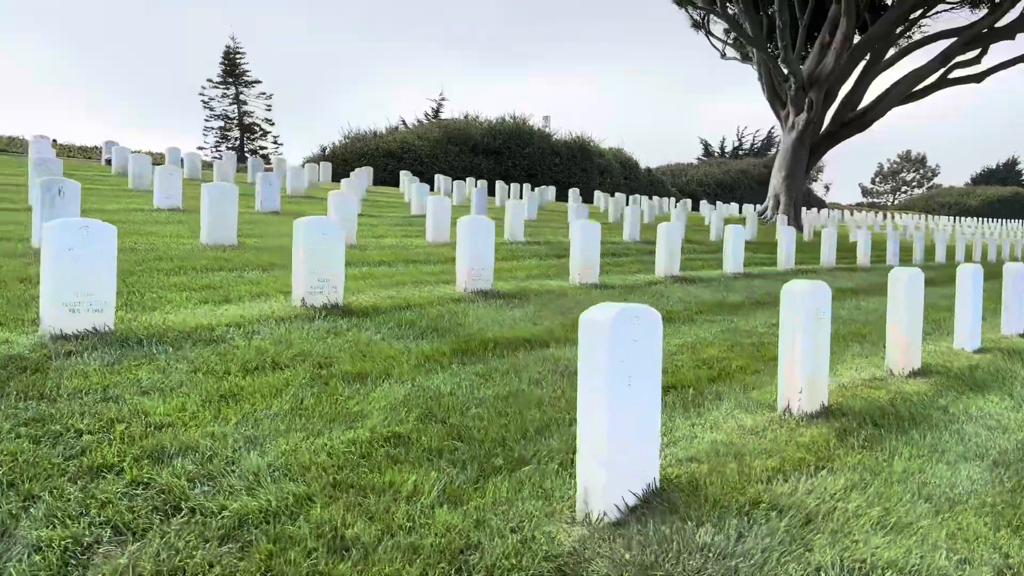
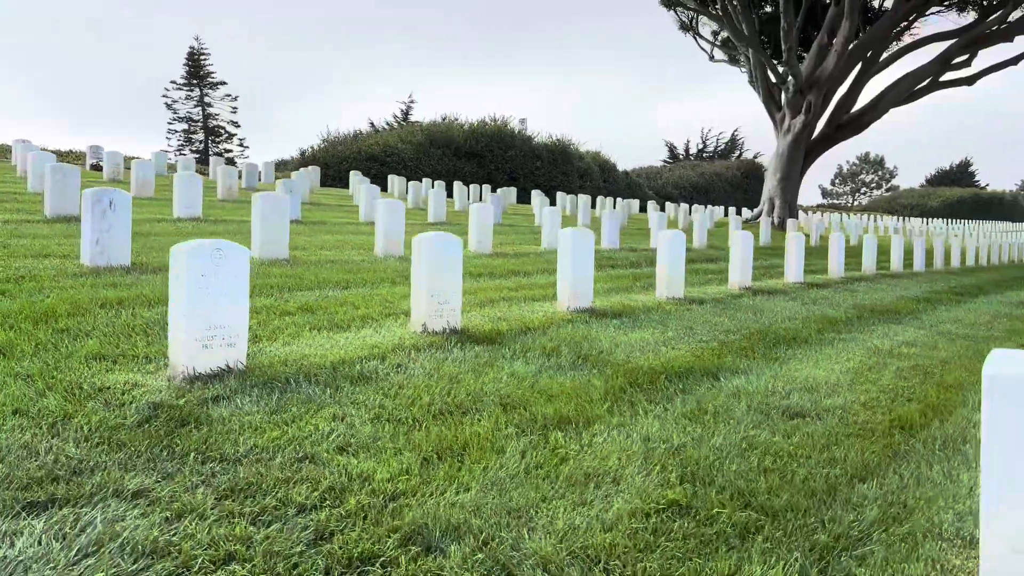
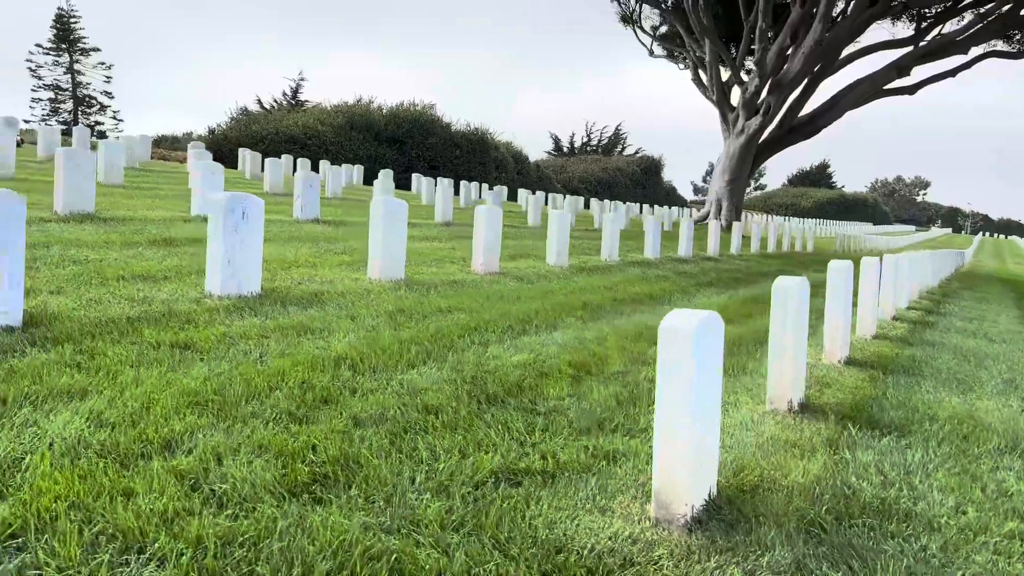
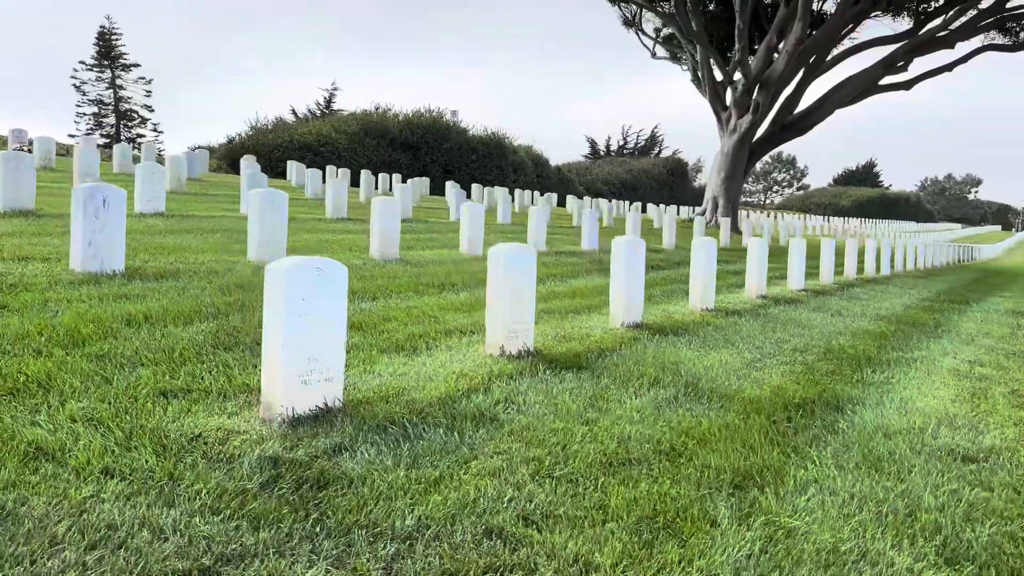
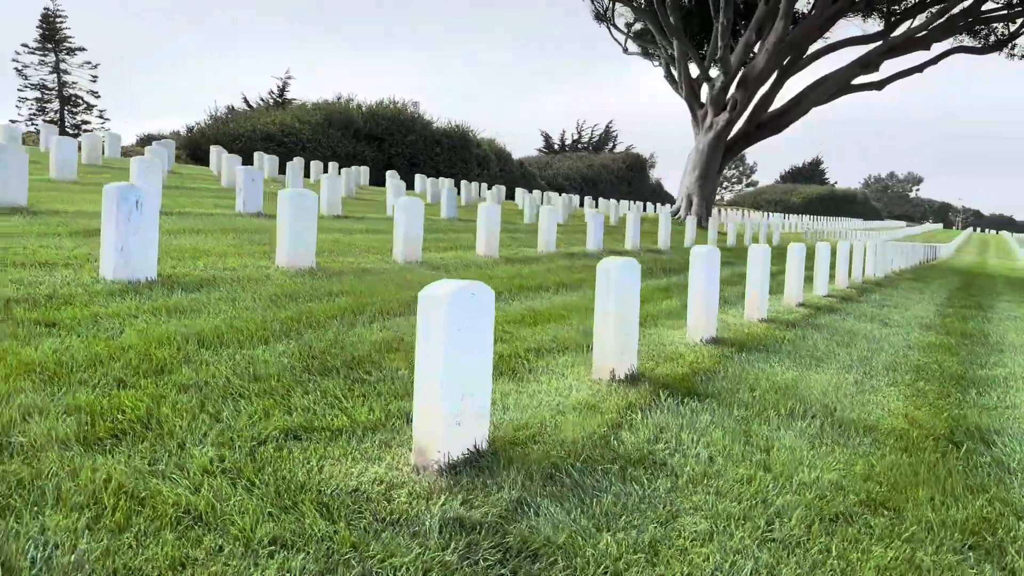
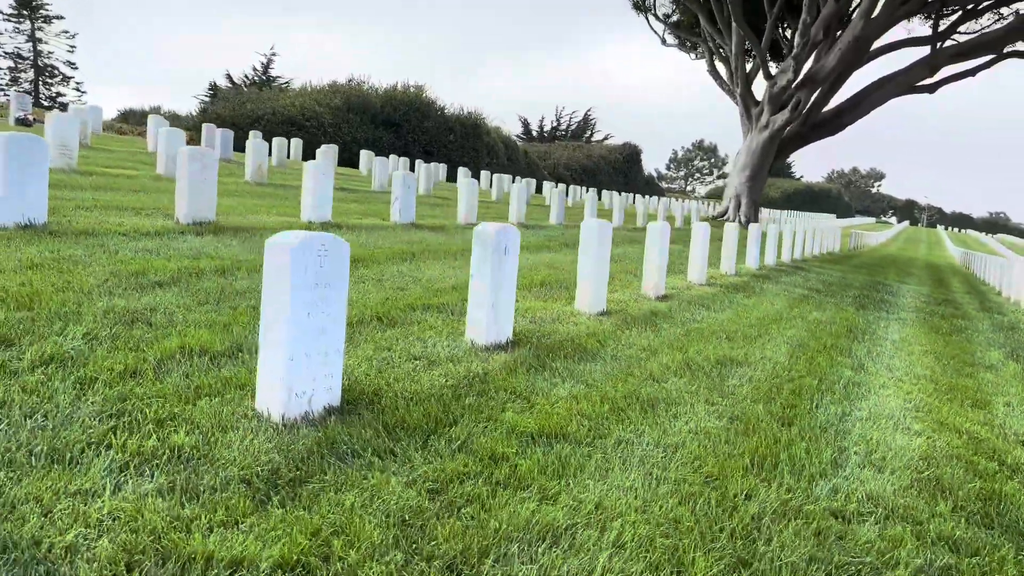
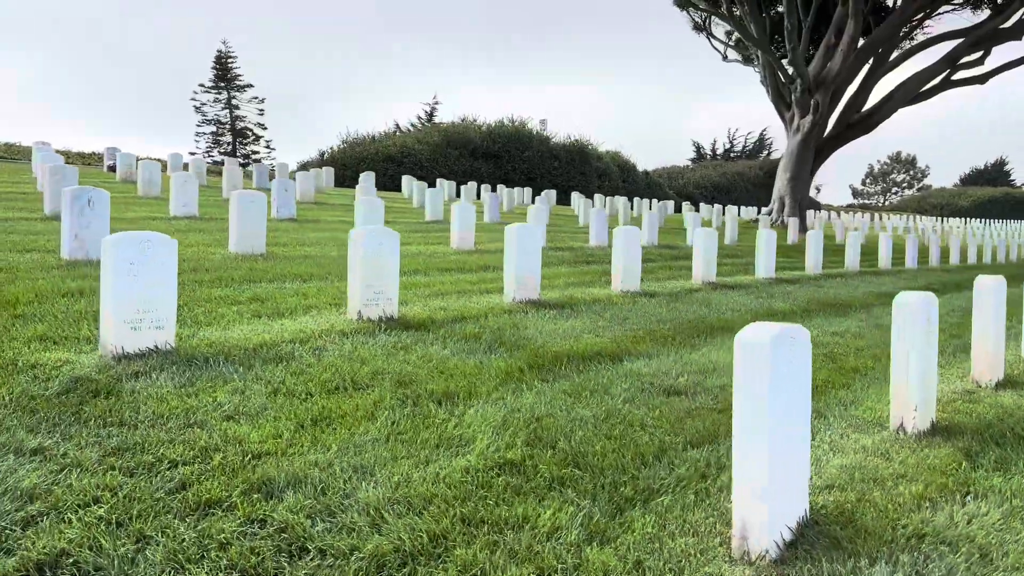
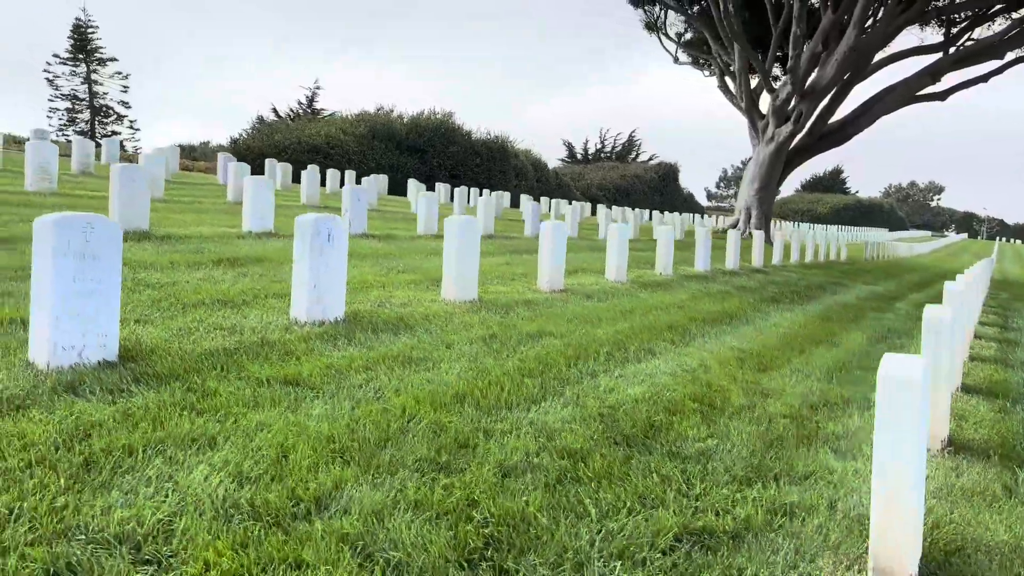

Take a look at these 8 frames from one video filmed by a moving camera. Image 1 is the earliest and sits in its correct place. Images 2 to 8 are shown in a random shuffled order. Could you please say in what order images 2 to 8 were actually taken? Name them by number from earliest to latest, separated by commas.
7, 2, 4, 5, 3, 8, 6
